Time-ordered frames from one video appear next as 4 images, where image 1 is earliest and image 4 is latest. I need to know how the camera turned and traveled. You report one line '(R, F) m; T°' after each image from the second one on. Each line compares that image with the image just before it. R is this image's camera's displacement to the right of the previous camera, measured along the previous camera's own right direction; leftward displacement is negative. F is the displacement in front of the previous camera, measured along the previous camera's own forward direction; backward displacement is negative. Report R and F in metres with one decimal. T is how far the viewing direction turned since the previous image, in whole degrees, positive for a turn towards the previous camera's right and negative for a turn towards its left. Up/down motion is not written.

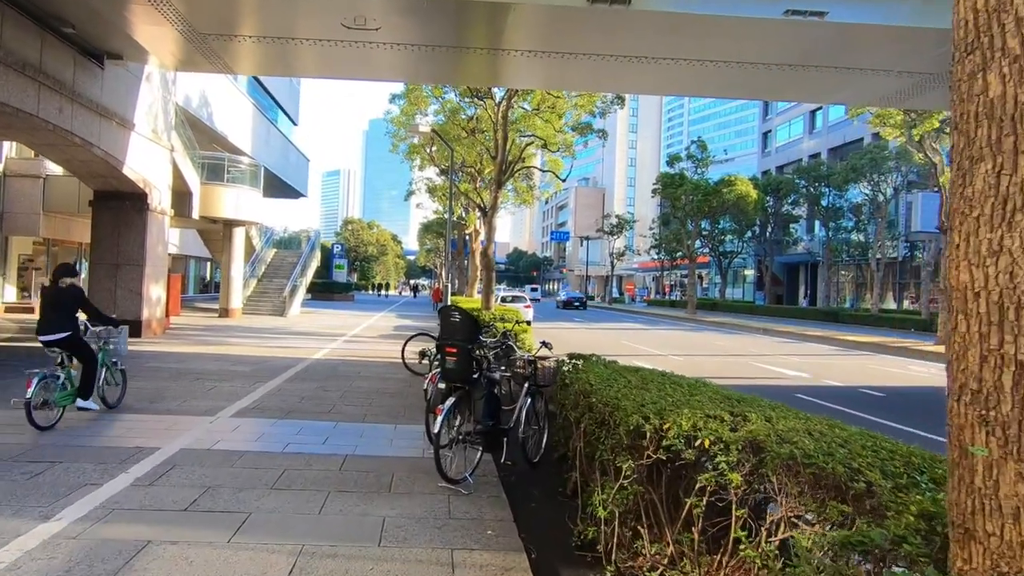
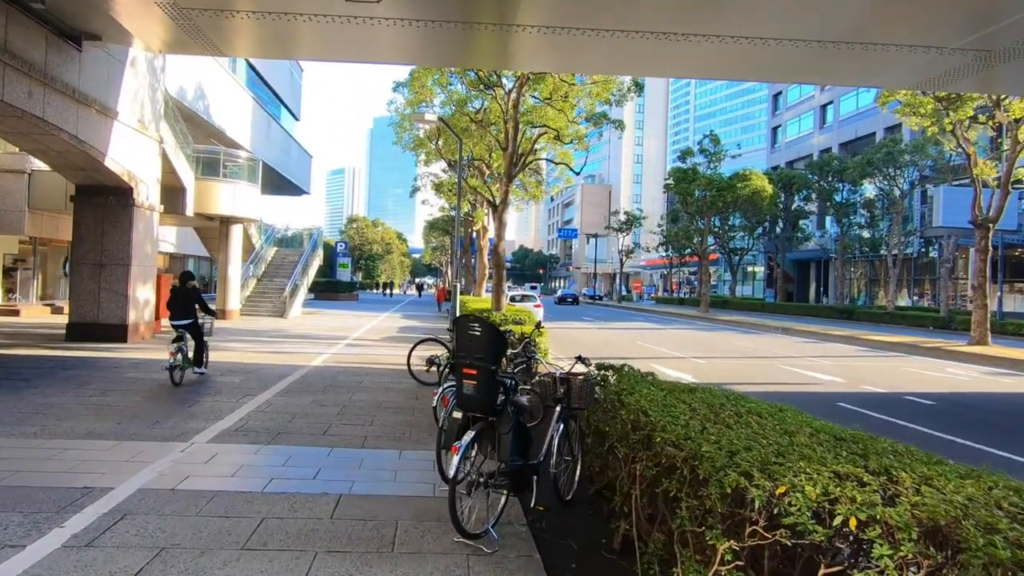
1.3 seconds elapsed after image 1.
(-0.2, +1.0) m; 0°
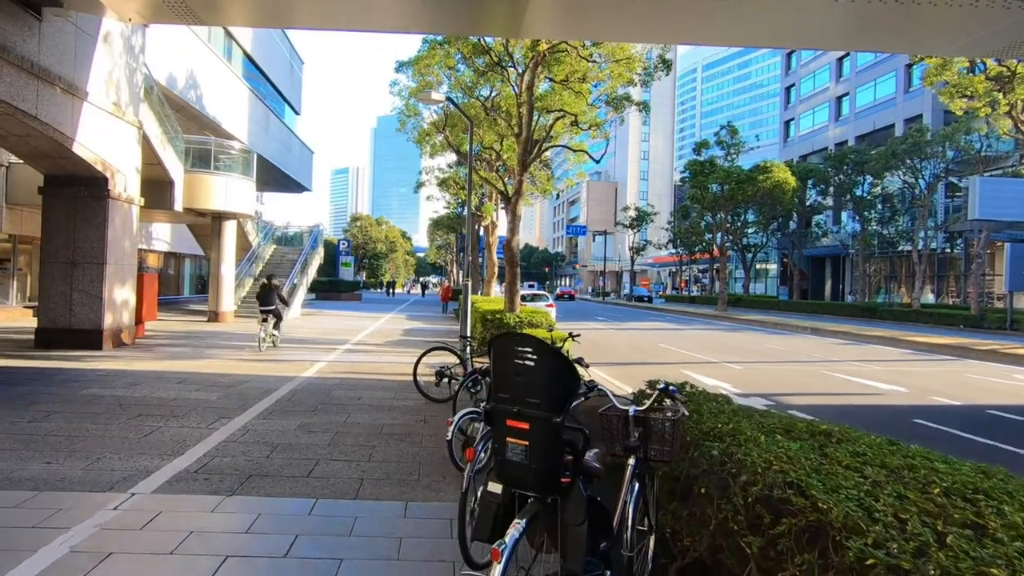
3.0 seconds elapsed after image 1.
(-0.2, +1.5) m; 0°
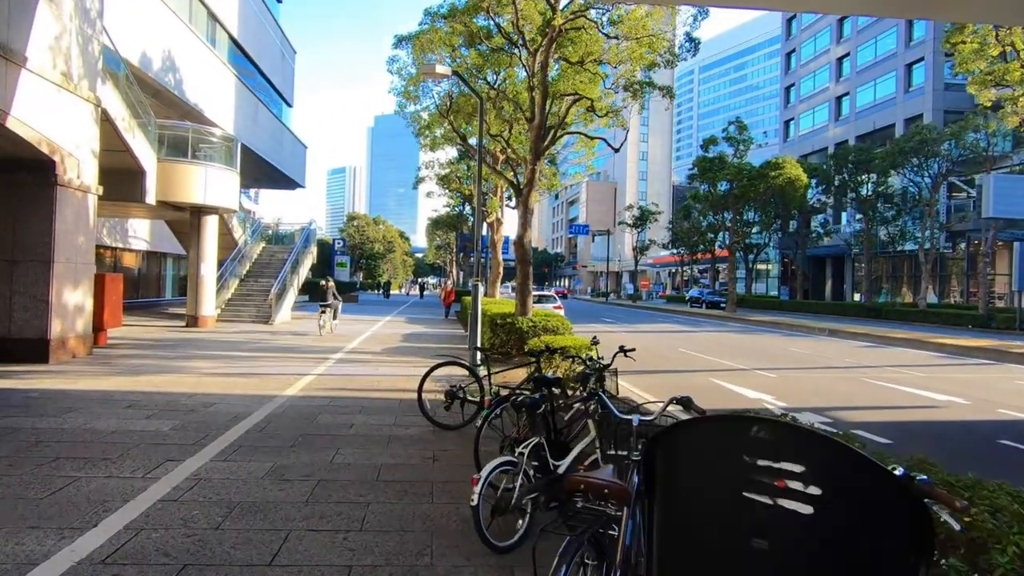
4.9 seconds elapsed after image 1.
(-0.3, +1.6) m; 0°
